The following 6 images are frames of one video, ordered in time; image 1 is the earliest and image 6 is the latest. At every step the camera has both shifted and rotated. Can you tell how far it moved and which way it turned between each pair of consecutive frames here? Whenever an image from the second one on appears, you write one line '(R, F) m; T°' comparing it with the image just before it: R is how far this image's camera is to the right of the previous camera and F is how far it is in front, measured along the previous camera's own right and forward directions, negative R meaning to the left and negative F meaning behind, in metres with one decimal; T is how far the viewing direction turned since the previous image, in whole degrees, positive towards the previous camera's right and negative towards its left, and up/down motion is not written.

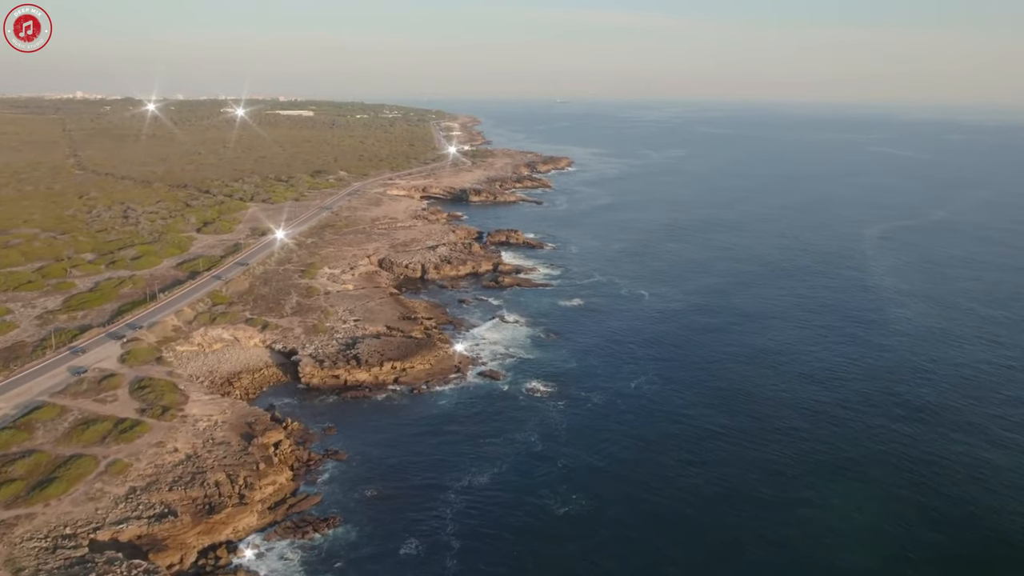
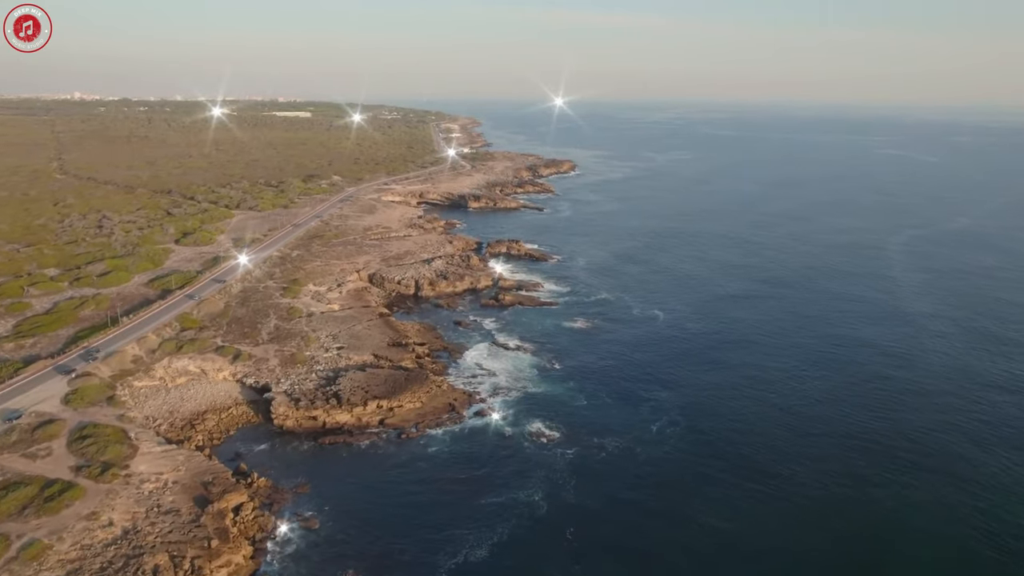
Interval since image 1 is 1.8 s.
(-0.1, +5.5) m; 0°
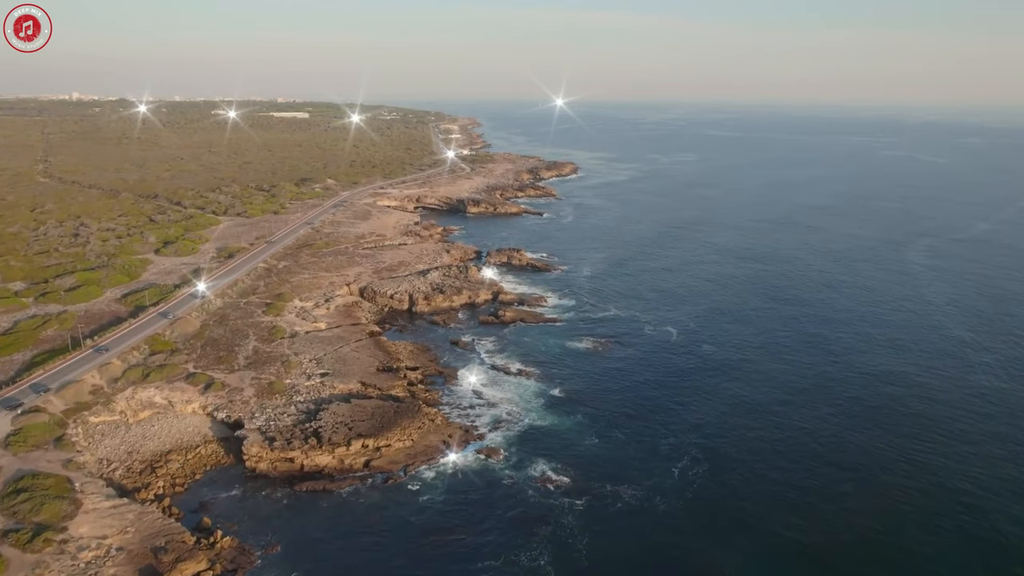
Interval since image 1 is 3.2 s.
(-0.1, +4.5) m; 0°
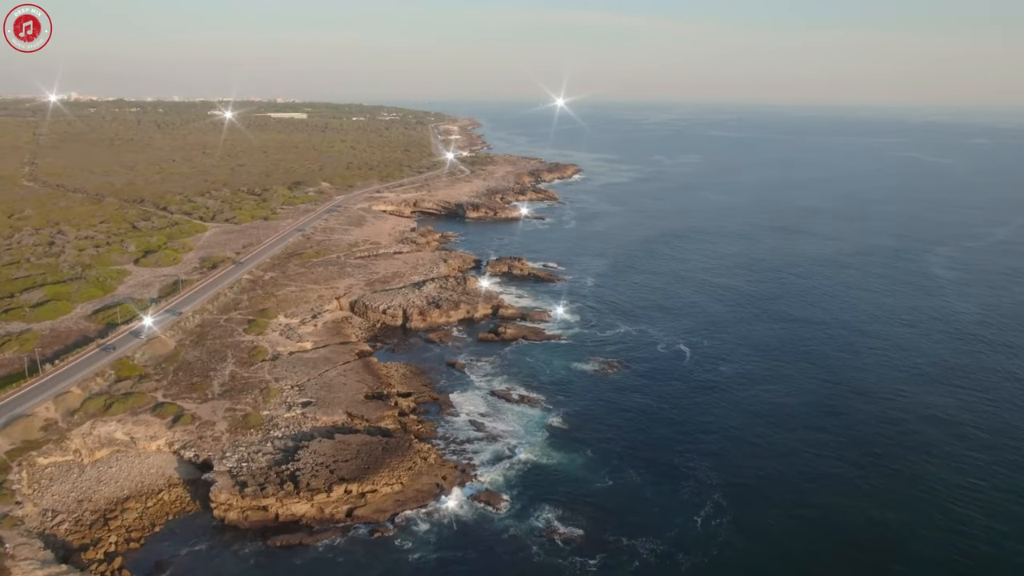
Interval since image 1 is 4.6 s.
(-0.1, +4.1) m; 0°
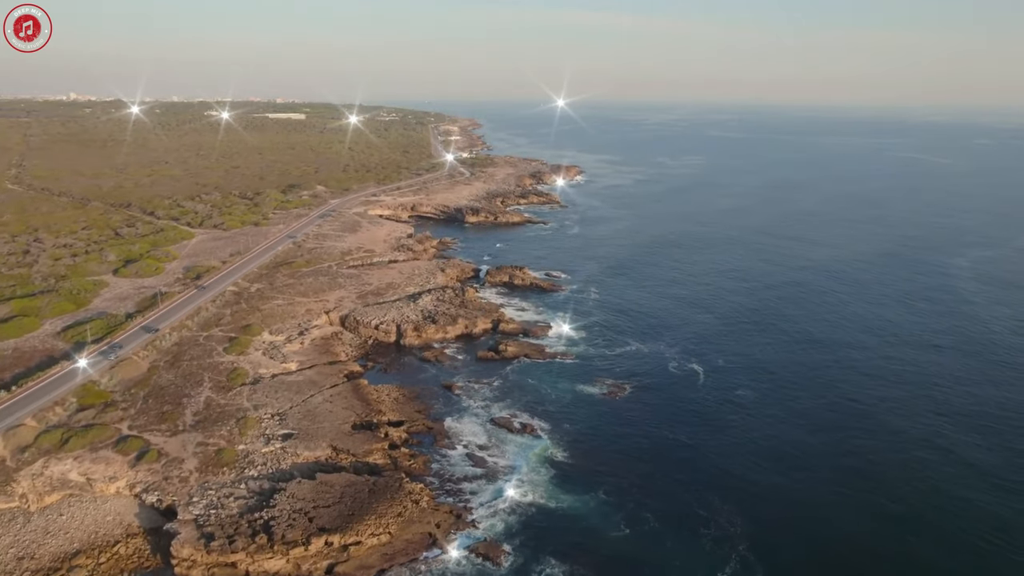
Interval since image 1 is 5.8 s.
(-0.1, +3.8) m; 0°
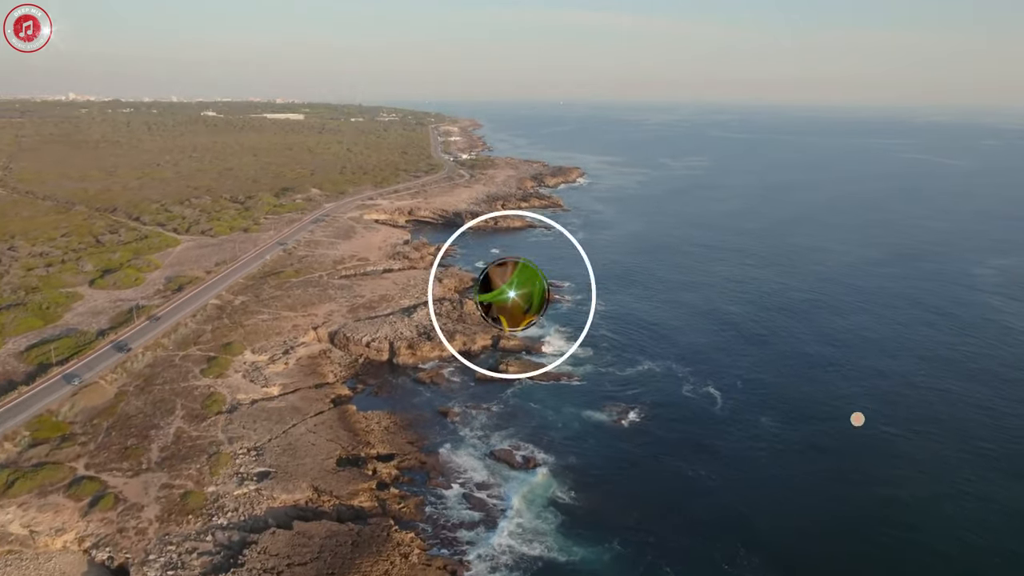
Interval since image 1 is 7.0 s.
(-0.1, +3.8) m; 0°
